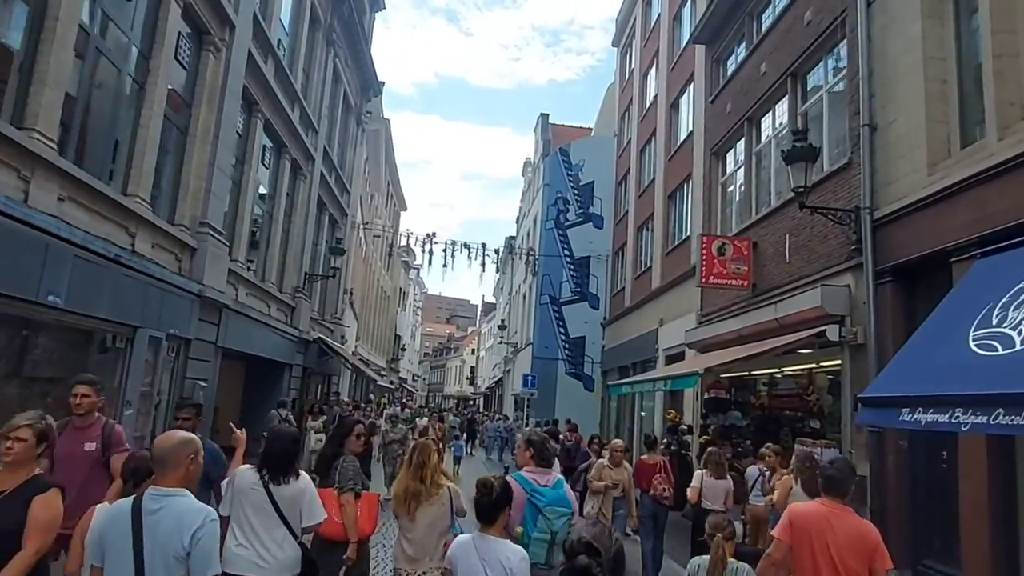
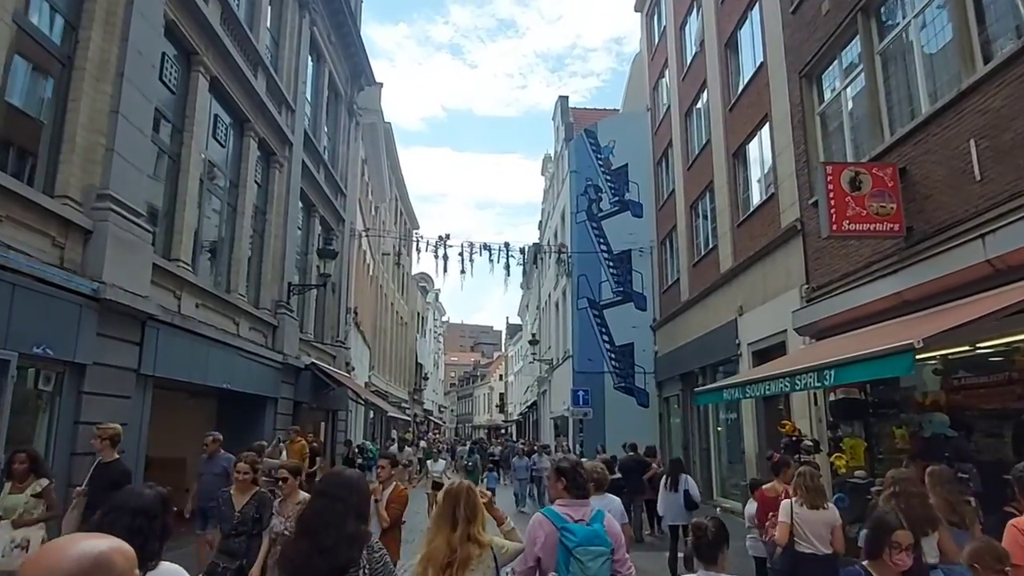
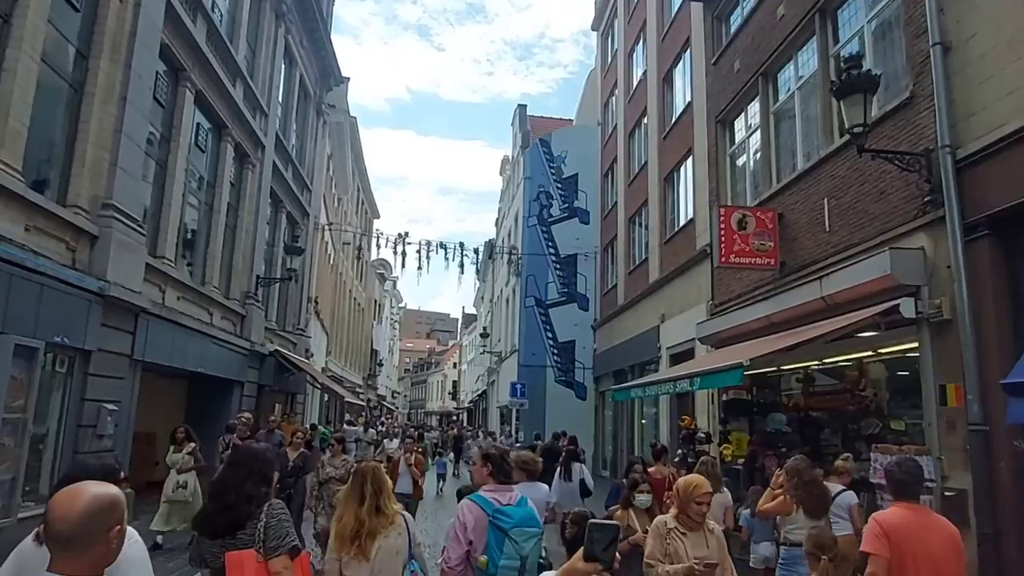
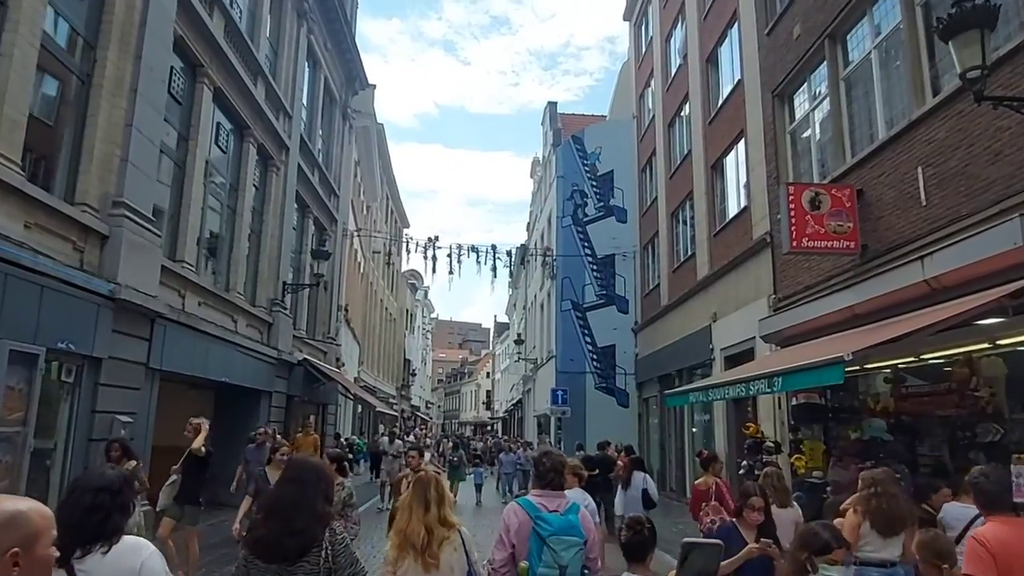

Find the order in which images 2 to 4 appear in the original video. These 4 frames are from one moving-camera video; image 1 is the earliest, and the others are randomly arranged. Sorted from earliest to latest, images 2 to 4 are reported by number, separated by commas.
3, 4, 2
